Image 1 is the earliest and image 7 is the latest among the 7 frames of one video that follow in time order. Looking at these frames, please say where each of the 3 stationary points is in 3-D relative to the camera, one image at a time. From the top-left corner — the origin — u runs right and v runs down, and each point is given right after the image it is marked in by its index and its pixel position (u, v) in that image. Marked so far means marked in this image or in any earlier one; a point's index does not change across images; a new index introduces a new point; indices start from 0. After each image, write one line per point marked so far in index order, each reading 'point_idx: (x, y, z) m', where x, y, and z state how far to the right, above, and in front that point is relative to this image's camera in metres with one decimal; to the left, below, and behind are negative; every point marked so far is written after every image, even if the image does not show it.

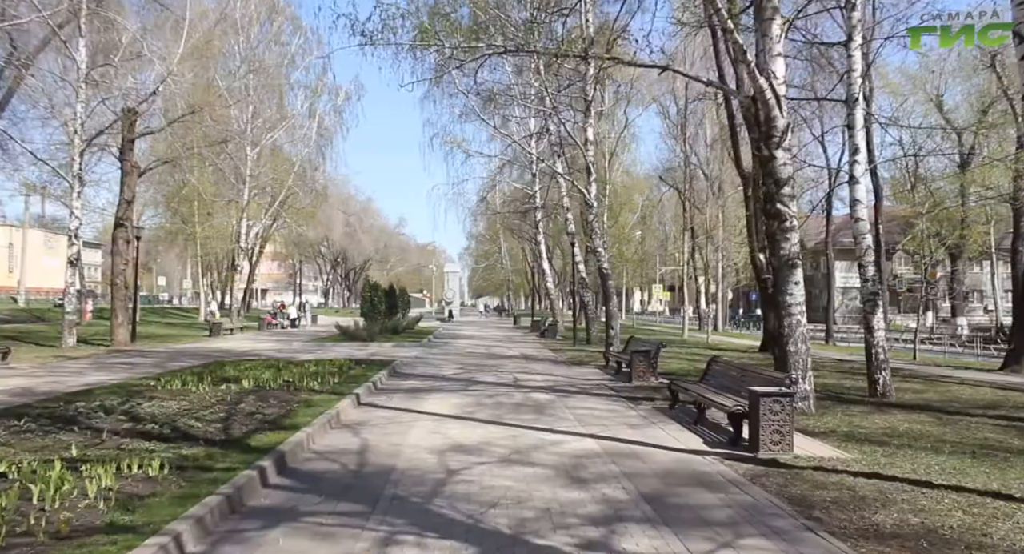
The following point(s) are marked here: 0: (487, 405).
0: (-0.4, -2.0, +11.2) m
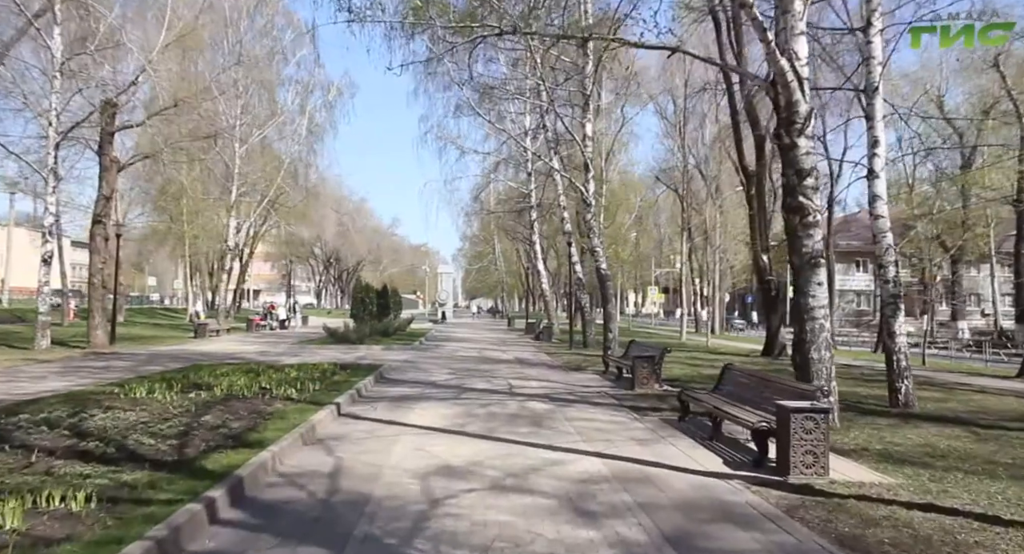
0: (-0.5, -2.0, +10.2) m
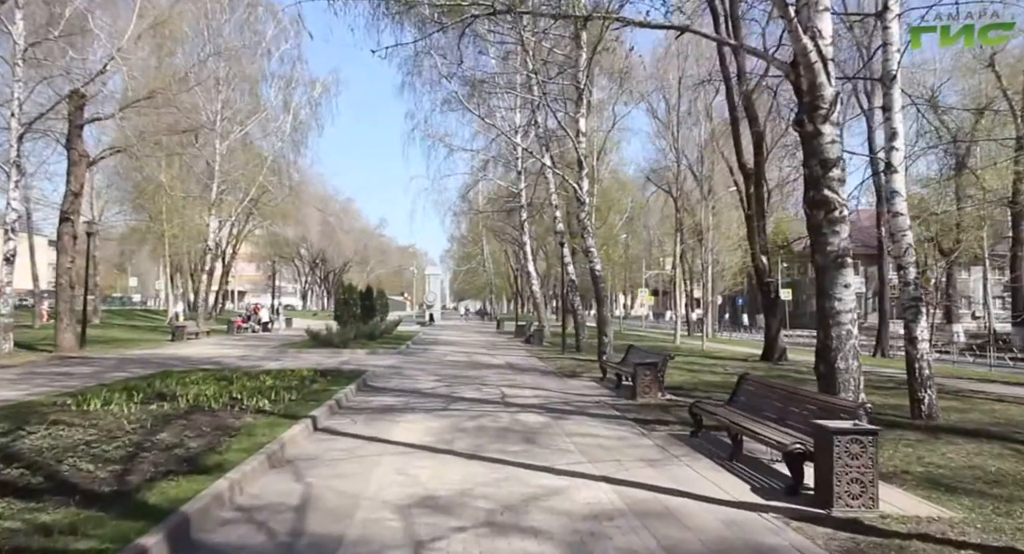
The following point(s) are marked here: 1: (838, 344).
0: (-0.5, -2.0, +9.3) m
1: (+3.8, -0.8, +8.5) m
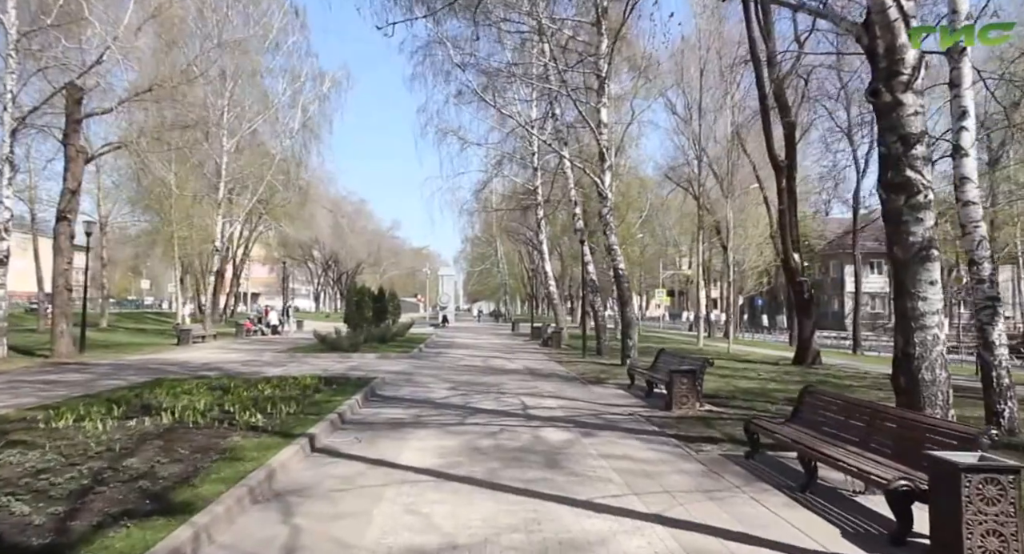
0: (-0.2, -1.9, +8.1) m
1: (+4.0, -0.7, +7.2) m
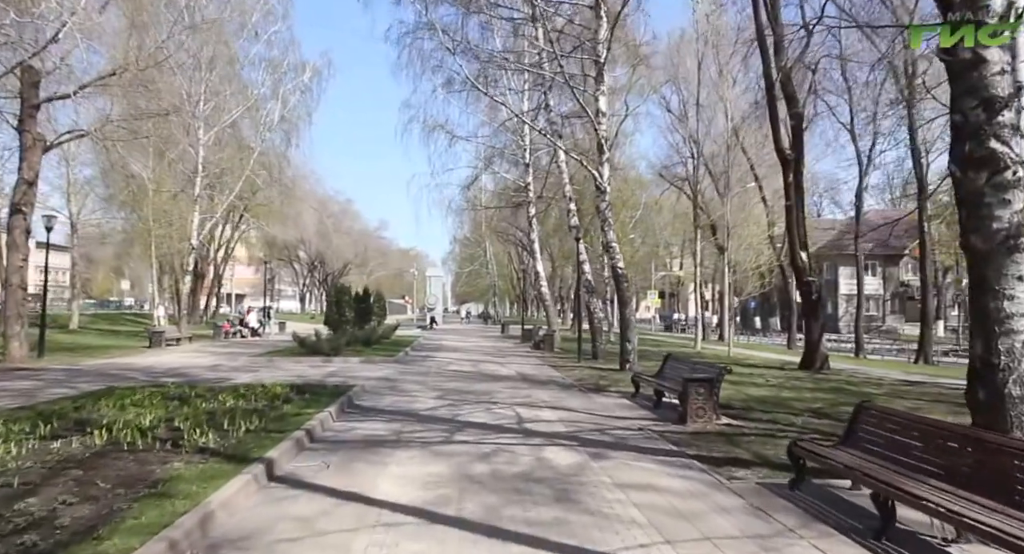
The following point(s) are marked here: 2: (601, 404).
0: (-0.3, -1.9, +6.7) m
1: (+4.0, -0.7, +5.9) m
2: (+1.5, -2.2, +12.5) m
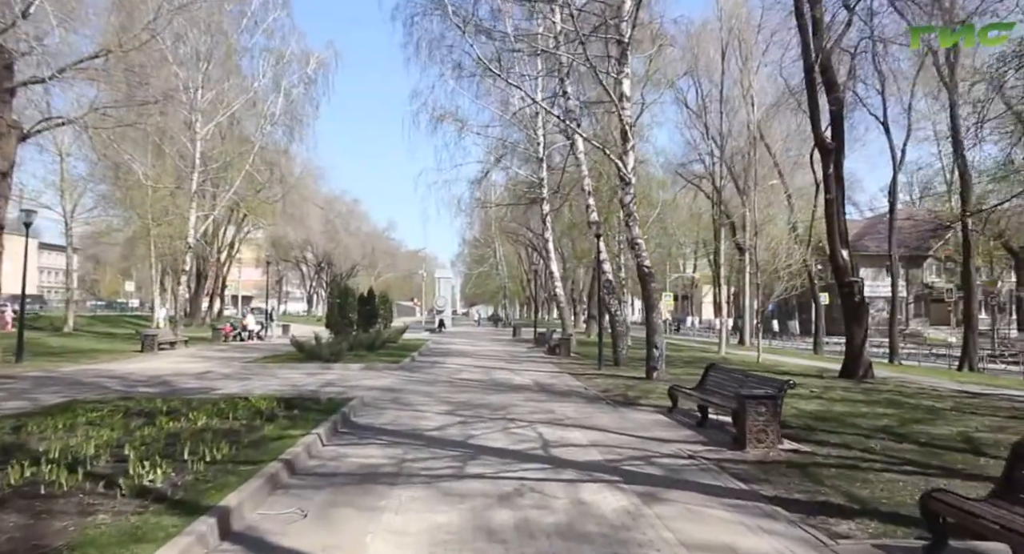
0: (0.0, -1.8, +5.1) m
1: (+4.3, -0.6, +4.2) m
2: (+1.8, -2.1, +10.8) m
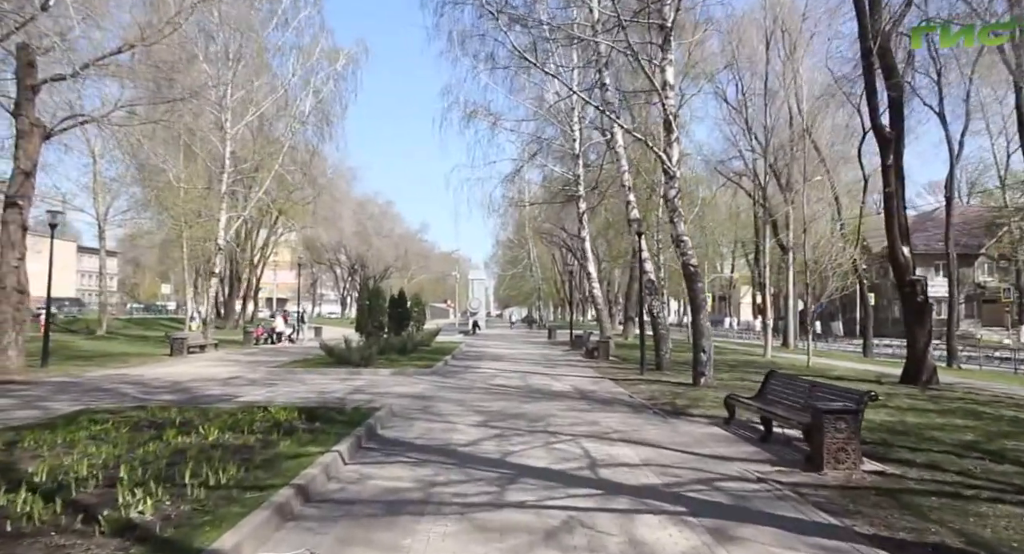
0: (+0.3, -1.8, +4.1) m
1: (+4.5, -0.6, +3.1) m
2: (+2.4, -2.1, +9.8) m
